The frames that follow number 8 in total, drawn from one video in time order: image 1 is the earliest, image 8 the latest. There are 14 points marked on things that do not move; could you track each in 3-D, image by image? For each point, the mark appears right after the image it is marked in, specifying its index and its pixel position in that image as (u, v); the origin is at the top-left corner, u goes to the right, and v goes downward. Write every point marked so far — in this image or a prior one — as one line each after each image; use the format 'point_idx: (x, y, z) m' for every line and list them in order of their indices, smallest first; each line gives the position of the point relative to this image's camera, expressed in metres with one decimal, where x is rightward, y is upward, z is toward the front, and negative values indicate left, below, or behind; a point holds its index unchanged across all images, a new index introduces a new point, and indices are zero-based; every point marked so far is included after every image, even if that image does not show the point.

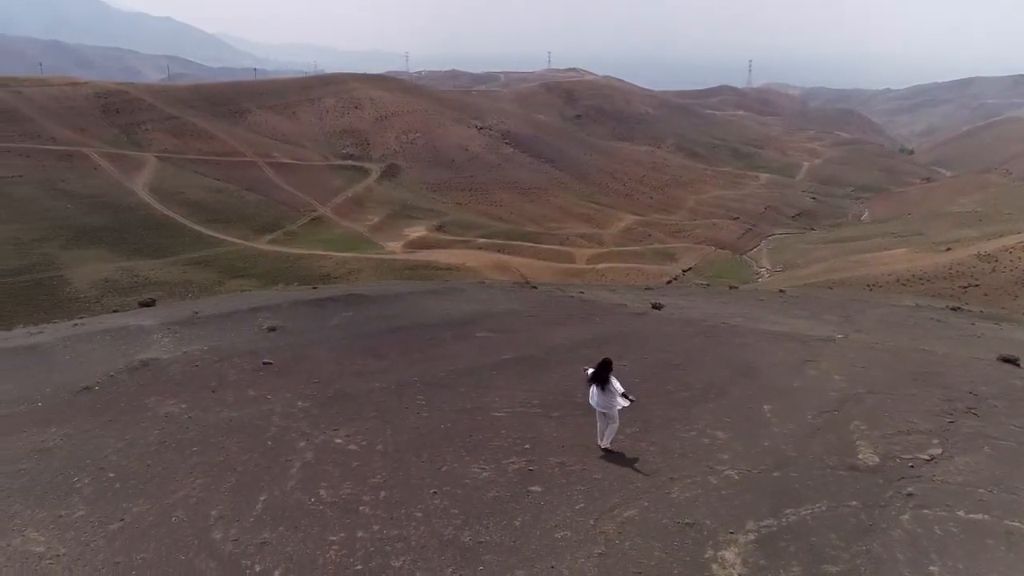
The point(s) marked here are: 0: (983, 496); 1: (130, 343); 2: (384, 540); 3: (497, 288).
0: (+4.3, -1.9, +8.8) m
1: (-5.0, -0.7, +12.4) m
2: (-1.0, -1.9, +7.1) m
3: (-0.1, 0.0, +17.9) m
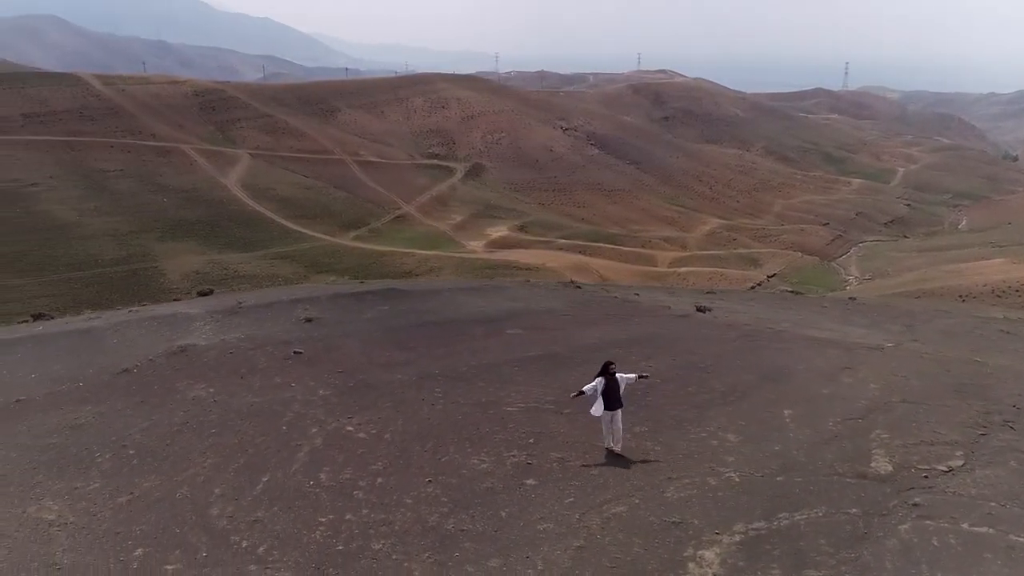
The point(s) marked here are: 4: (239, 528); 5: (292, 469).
0: (+4.3, -2.0, +8.6) m
1: (-4.6, -0.6, +13.0) m
2: (-1.1, -1.8, +7.3) m
3: (+0.7, 0.0, +18.0) m
4: (-2.1, -1.8, +7.2) m
5: (-2.0, -1.6, +8.4) m
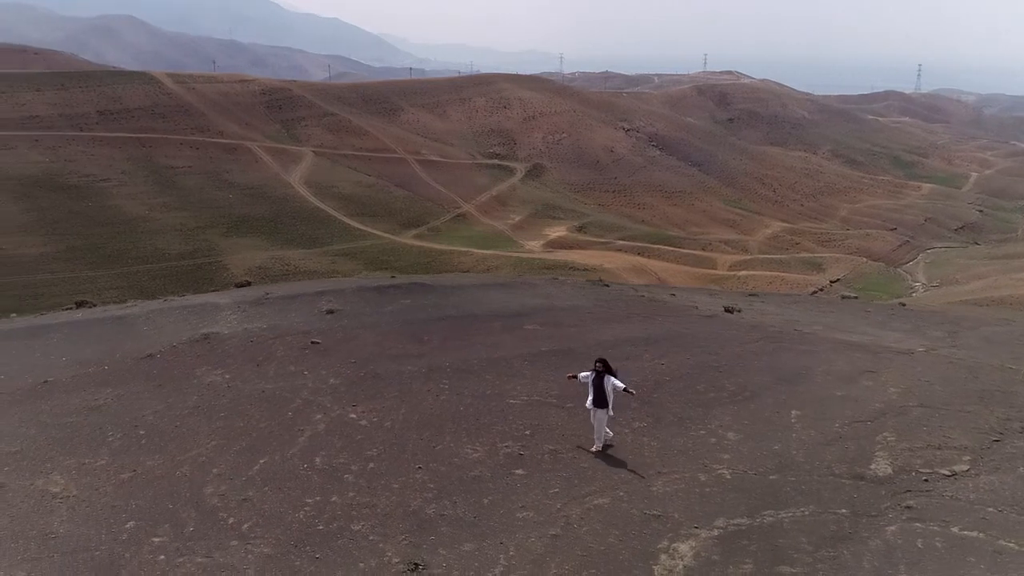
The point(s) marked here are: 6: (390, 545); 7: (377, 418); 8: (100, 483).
0: (+4.2, -2.0, +8.5) m
1: (-4.4, -0.4, +13.5) m
2: (-1.3, -1.7, +7.6) m
3: (+1.3, 0.0, +18.1) m
4: (-2.2, -1.7, +7.5) m
5: (-2.1, -1.5, +8.7) m
6: (-0.9, -1.9, +6.9) m
7: (-1.4, -1.3, +9.7) m
8: (-3.4, -1.6, +7.9) m
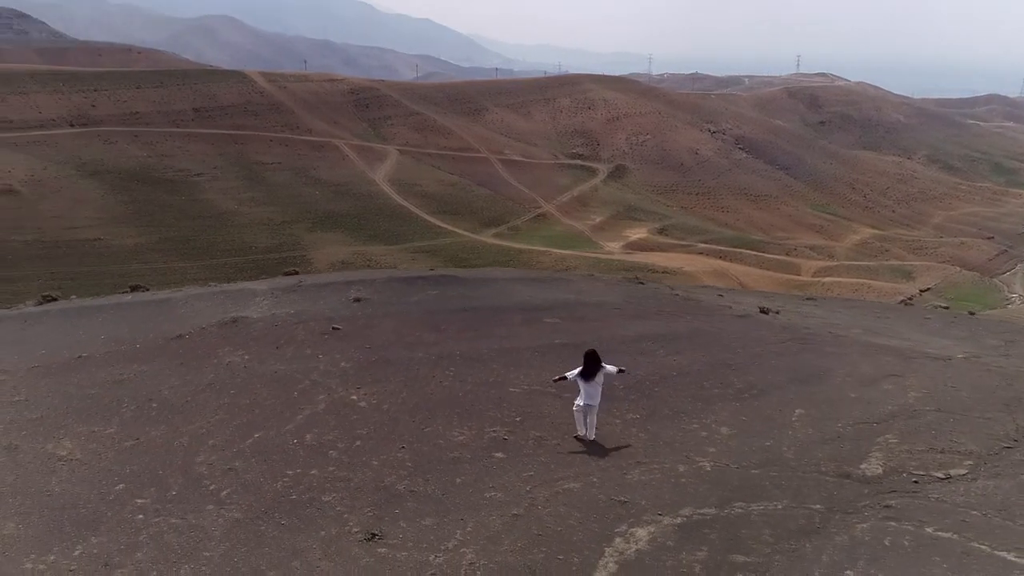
0: (+4.0, -2.0, +8.4) m
1: (-4.1, -0.2, +14.1) m
2: (-1.5, -1.6, +7.9) m
3: (+2.0, +0.1, +18.2) m
4: (-2.5, -1.5, +8.0) m
5: (-2.2, -1.3, +9.2) m
6: (-1.2, -1.7, +7.3) m
7: (-1.4, -1.2, +10.1) m
8: (-3.6, -1.4, +8.5) m
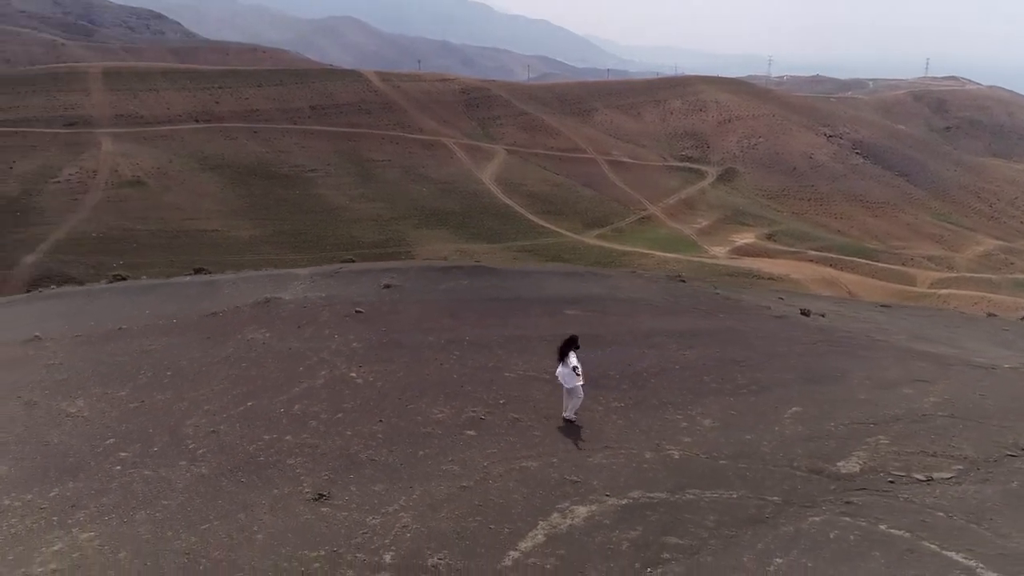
0: (+3.6, -2.0, +8.3) m
1: (-3.7, 0.0, +14.9) m
2: (-1.9, -1.4, +8.5) m
3: (+2.8, +0.2, +18.3) m
4: (-2.8, -1.3, +8.6) m
5: (-2.4, -1.1, +9.8) m
6: (-1.6, -1.5, +7.8) m
7: (-1.5, -1.0, +10.6) m
8: (-3.9, -1.2, +9.3) m
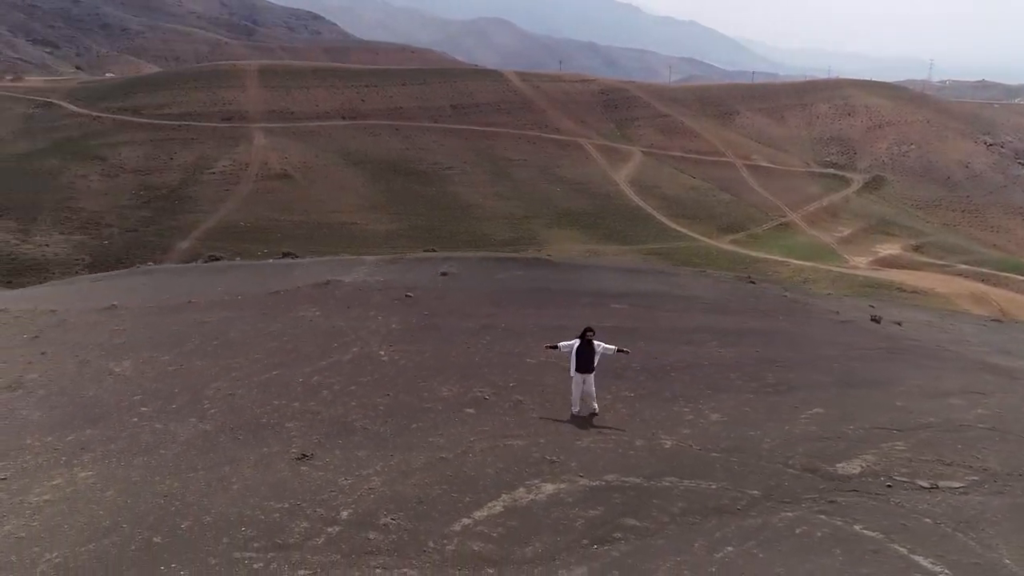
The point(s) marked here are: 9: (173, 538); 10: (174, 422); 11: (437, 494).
0: (+3.4, -2.0, +8.1) m
1: (-2.8, +0.3, +15.7) m
2: (-2.0, -1.2, +9.1) m
3: (+4.1, +0.1, +18.1) m
4: (-2.9, -1.1, +9.4) m
5: (-2.3, -0.9, +10.5) m
6: (-1.8, -1.3, +8.4) m
7: (-1.3, -0.8, +11.2) m
8: (-3.9, -0.9, +10.2) m
9: (-2.3, -1.7, +6.6) m
10: (-3.0, -1.2, +8.6) m
11: (-0.6, -1.6, +7.6) m
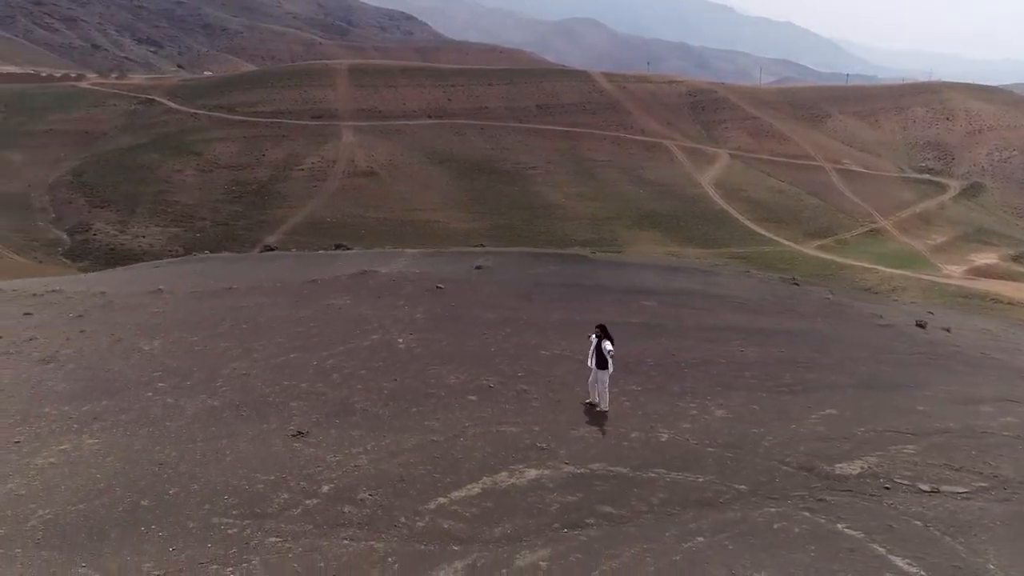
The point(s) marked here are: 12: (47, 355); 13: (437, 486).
0: (+3.3, -2.0, +8.0) m
1: (-2.2, +0.5, +16.1) m
2: (-2.0, -1.0, +9.5) m
3: (+4.9, +0.1, +17.9) m
4: (-2.9, -0.9, +9.8) m
5: (-2.2, -0.7, +10.9) m
6: (-1.9, -1.2, +8.8) m
7: (-1.1, -0.7, +11.5) m
8: (-3.8, -0.7, +10.7) m
9: (-2.6, -1.6, +7.0) m
10: (-3.1, -1.0, +9.1) m
11: (-0.8, -1.5, +7.9) m
12: (-5.0, -0.7, +10.2) m
13: (-0.6, -1.6, +7.7) m
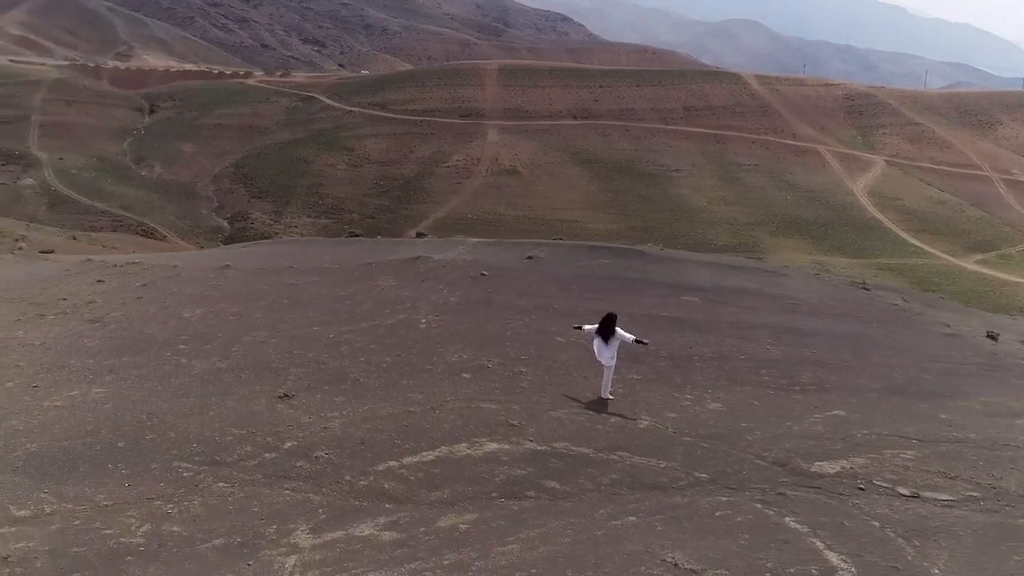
0: (+2.9, -1.9, +7.9) m
1: (-1.2, +0.7, +16.7) m
2: (-2.1, -0.8, +10.1) m
3: (+6.0, 0.0, +17.5) m
4: (-2.9, -0.6, +10.6) m
5: (-2.1, -0.5, +11.5) m
6: (-2.1, -0.9, +9.4) m
7: (-0.9, -0.5, +12.0) m
8: (-3.6, -0.4, +11.6) m
9: (-3.1, -1.3, +7.8) m
10: (-3.2, -0.7, +9.9) m
11: (-1.1, -1.3, +8.4) m
12: (-4.9, -0.3, +11.3) m
13: (-1.0, -1.4, +8.2) m
